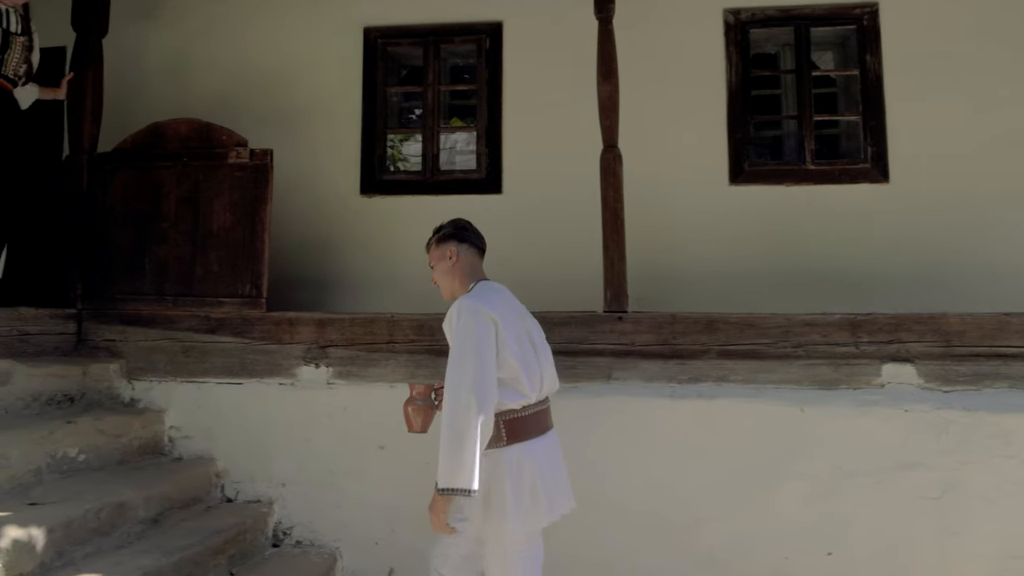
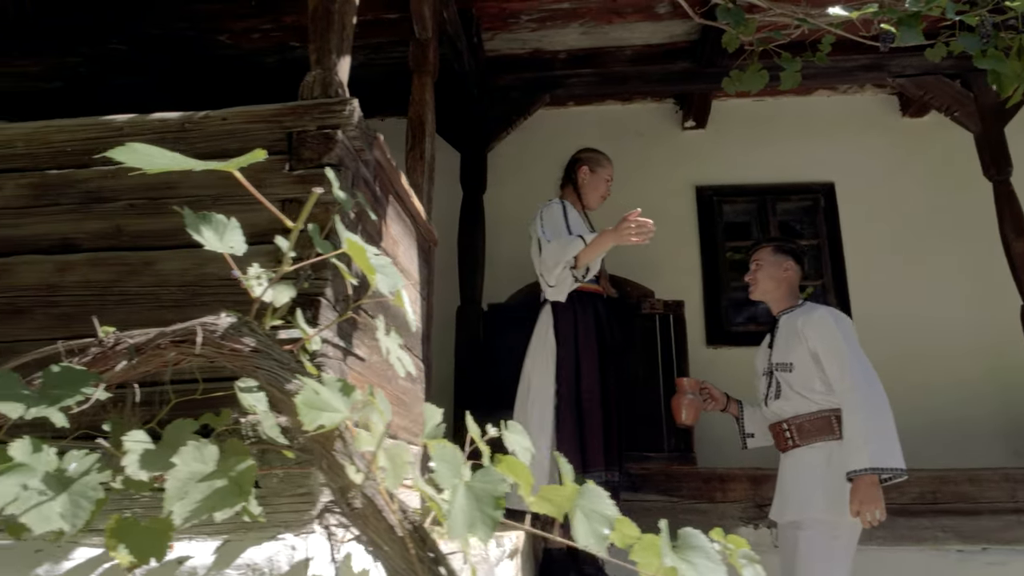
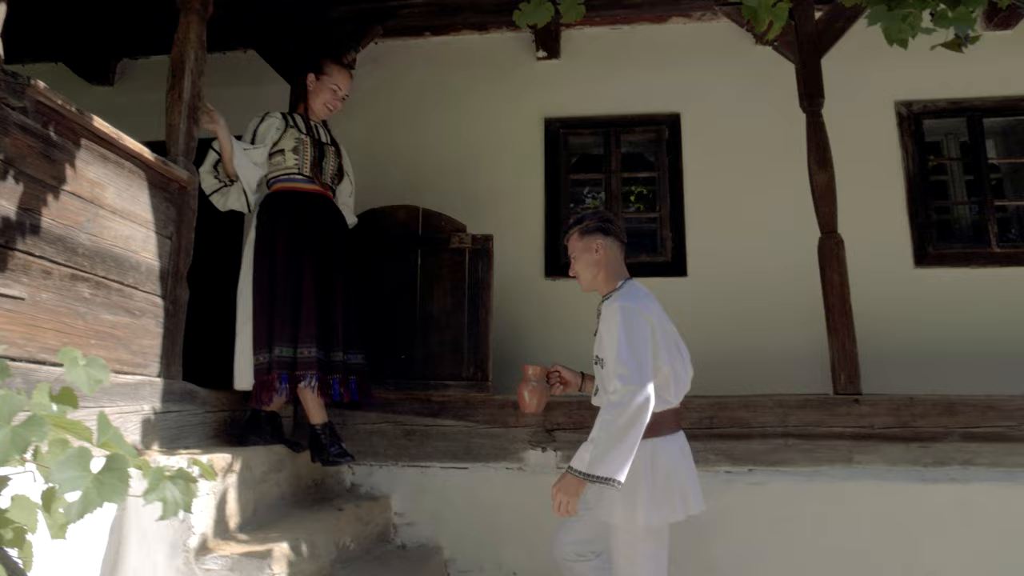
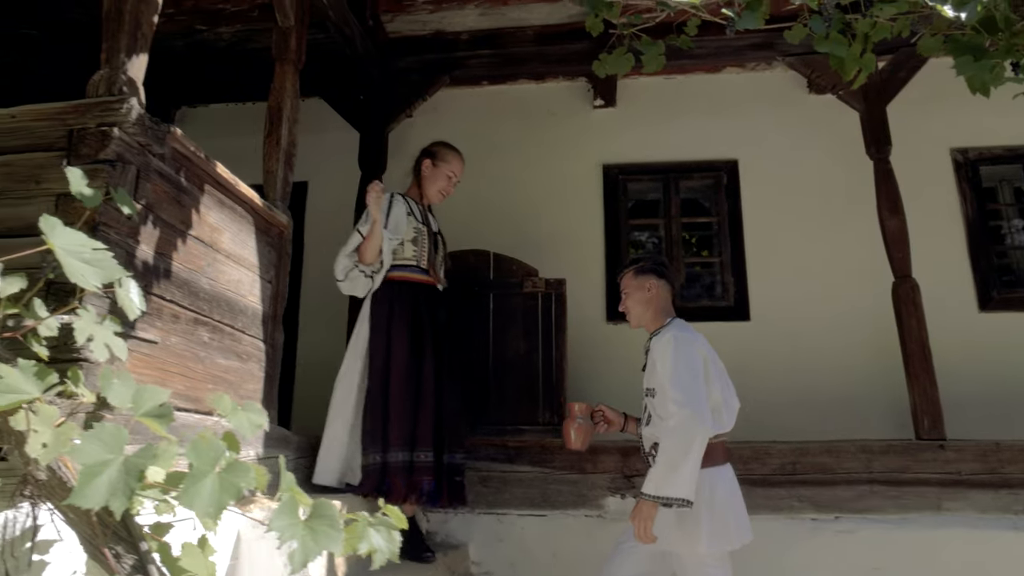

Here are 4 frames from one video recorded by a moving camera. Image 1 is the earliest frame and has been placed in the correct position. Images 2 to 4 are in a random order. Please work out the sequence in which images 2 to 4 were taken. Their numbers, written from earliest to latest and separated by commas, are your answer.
3, 4, 2
